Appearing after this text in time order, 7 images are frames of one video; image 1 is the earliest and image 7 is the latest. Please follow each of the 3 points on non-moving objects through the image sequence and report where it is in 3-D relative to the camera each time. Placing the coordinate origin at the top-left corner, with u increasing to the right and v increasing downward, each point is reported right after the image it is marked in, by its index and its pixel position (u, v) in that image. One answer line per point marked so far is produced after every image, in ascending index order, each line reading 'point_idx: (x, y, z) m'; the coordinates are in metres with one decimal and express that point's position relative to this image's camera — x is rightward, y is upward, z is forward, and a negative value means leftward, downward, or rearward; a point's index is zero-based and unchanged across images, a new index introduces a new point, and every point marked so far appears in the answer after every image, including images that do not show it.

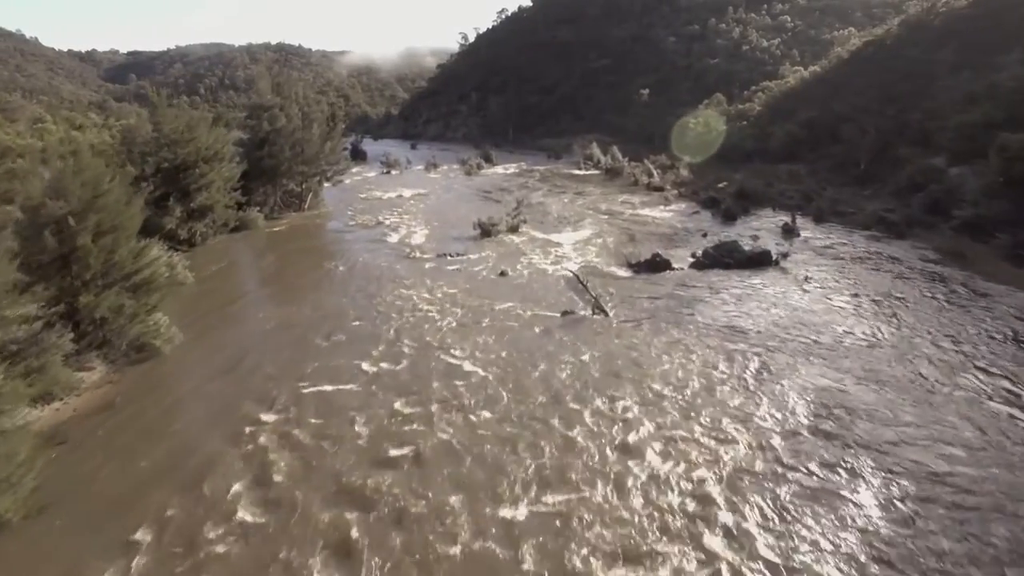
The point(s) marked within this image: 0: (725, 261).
0: (+5.5, +0.7, +16.4) m
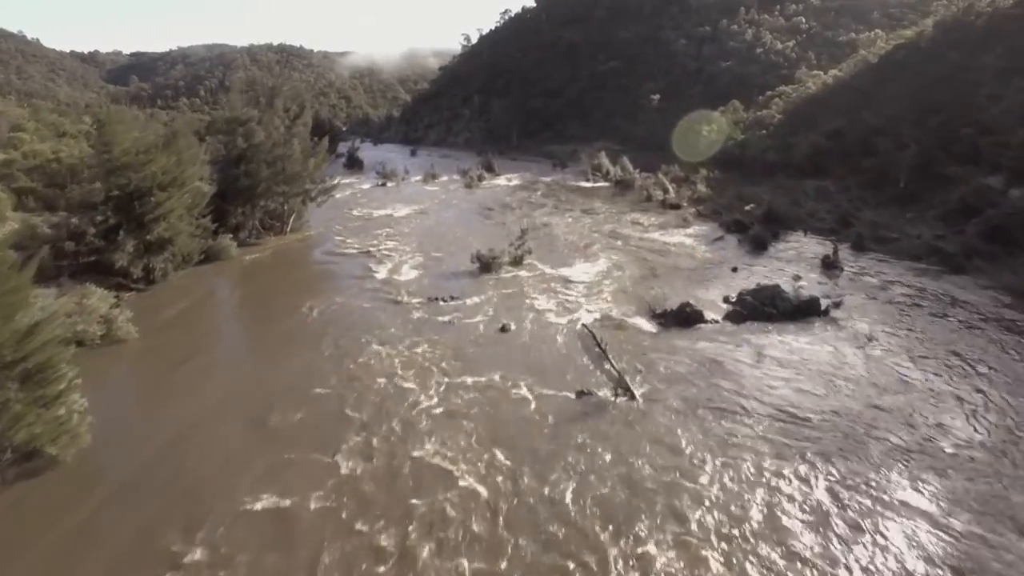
0: (+5.6, -0.5, +13.9) m
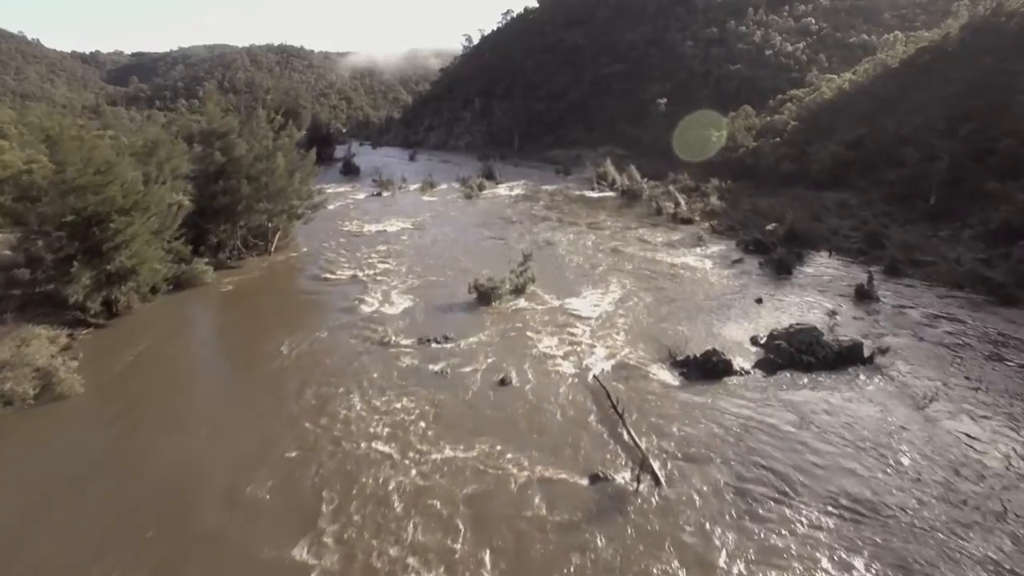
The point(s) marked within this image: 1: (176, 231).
0: (+5.6, -1.3, +12.2) m
1: (-9.5, +1.6, +18.1) m
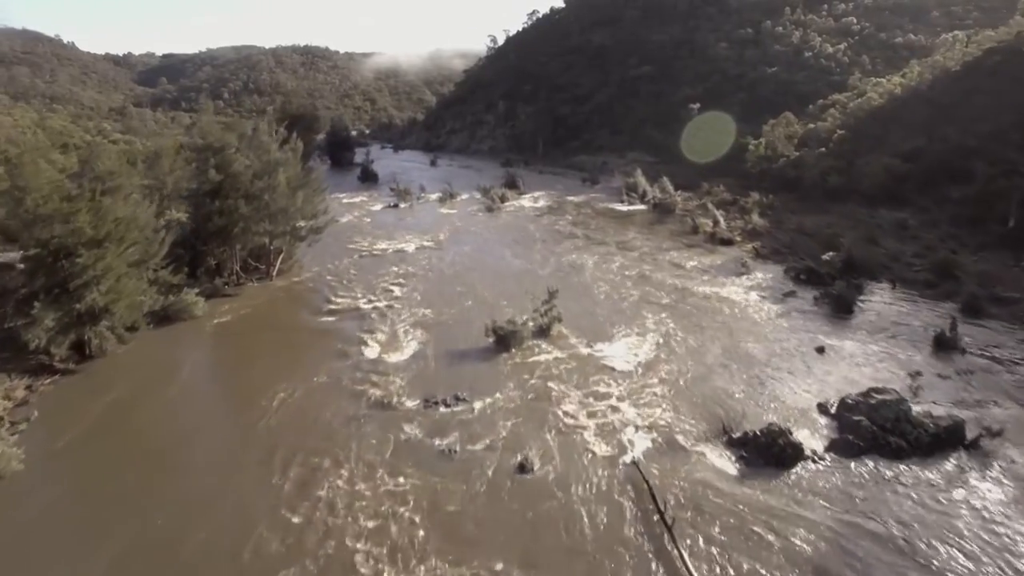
0: (+5.9, -2.4, +9.9) m
1: (-8.9, +0.8, +16.3) m
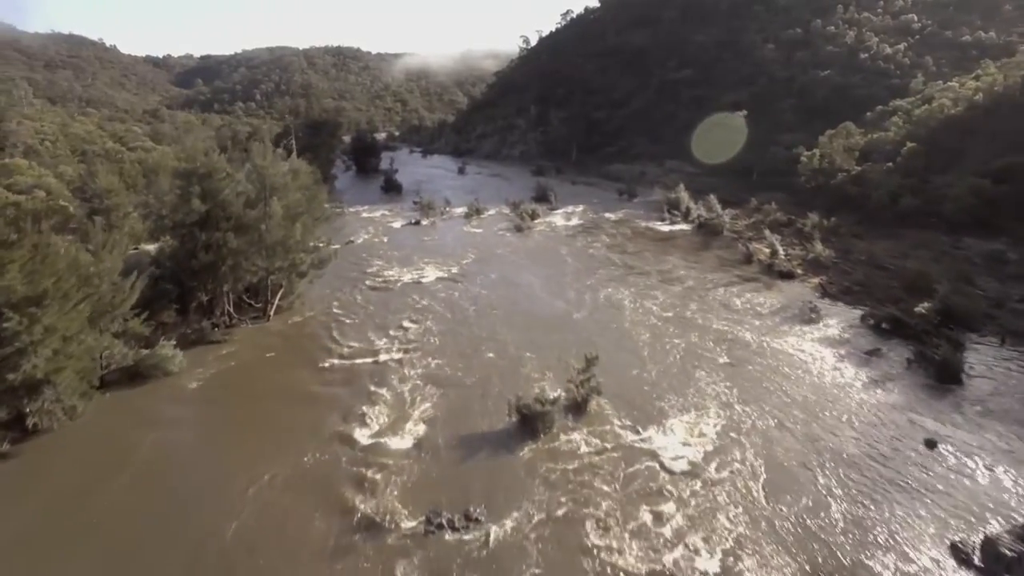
0: (+6.2, -3.7, +6.9) m
1: (-8.3, -0.4, +14.0) m
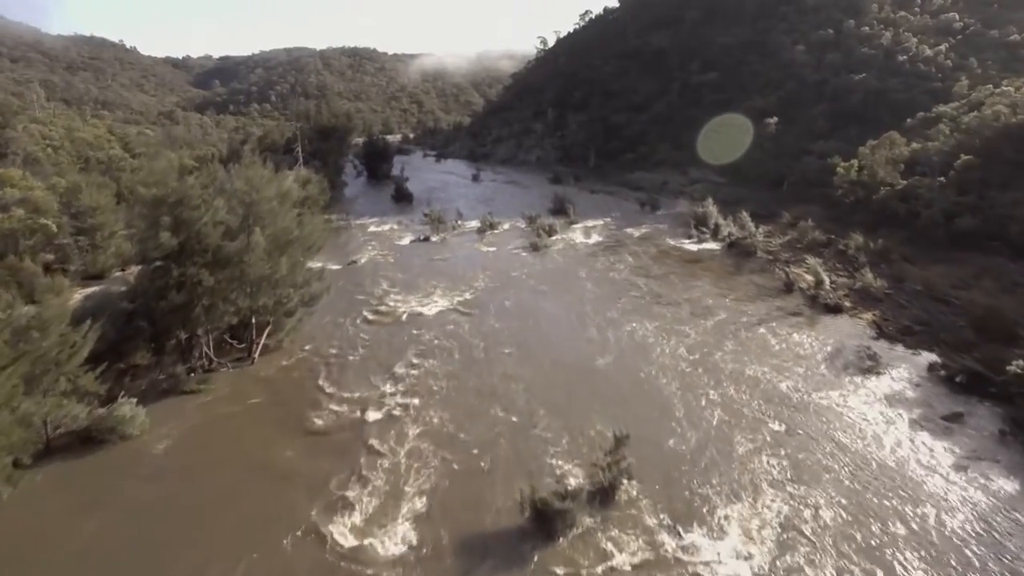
0: (+6.2, -4.7, +4.6) m
1: (-8.1, -1.4, +12.1) m
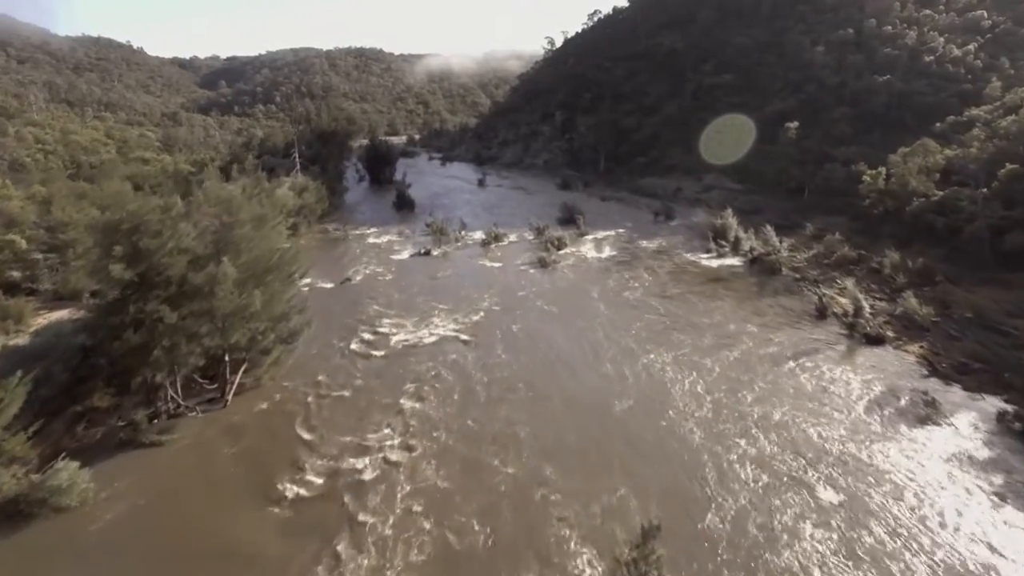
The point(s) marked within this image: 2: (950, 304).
0: (+6.2, -5.5, +2.6) m
1: (-8.0, -2.1, +10.3) m
2: (+13.3, -0.4, +19.3) m
